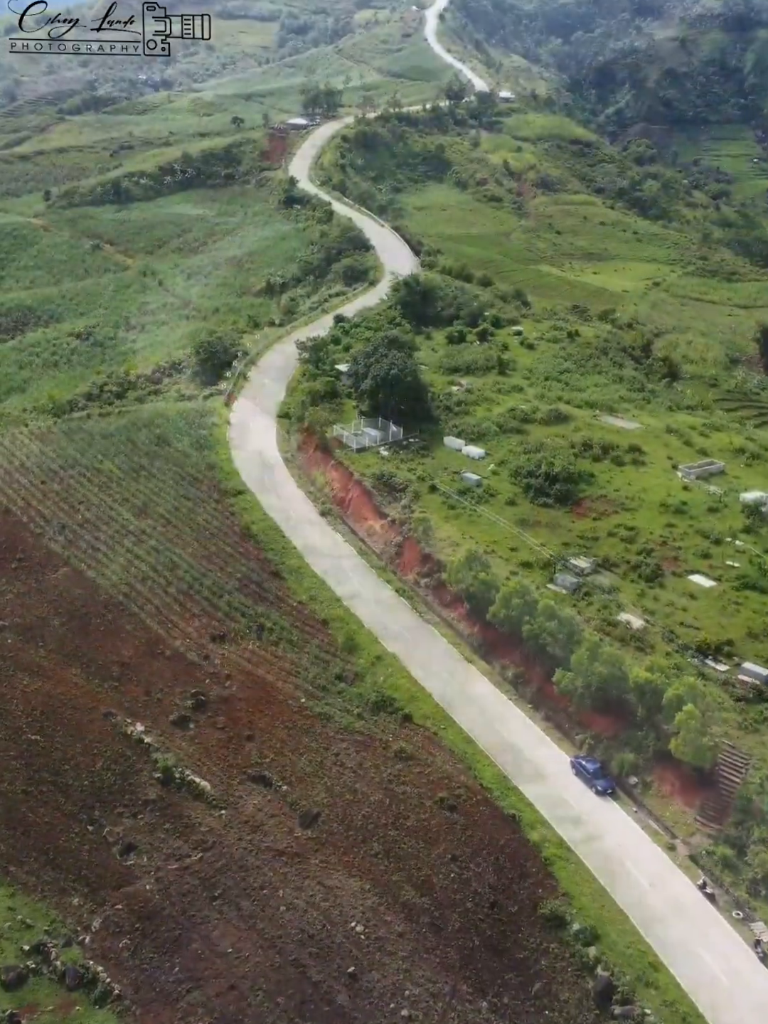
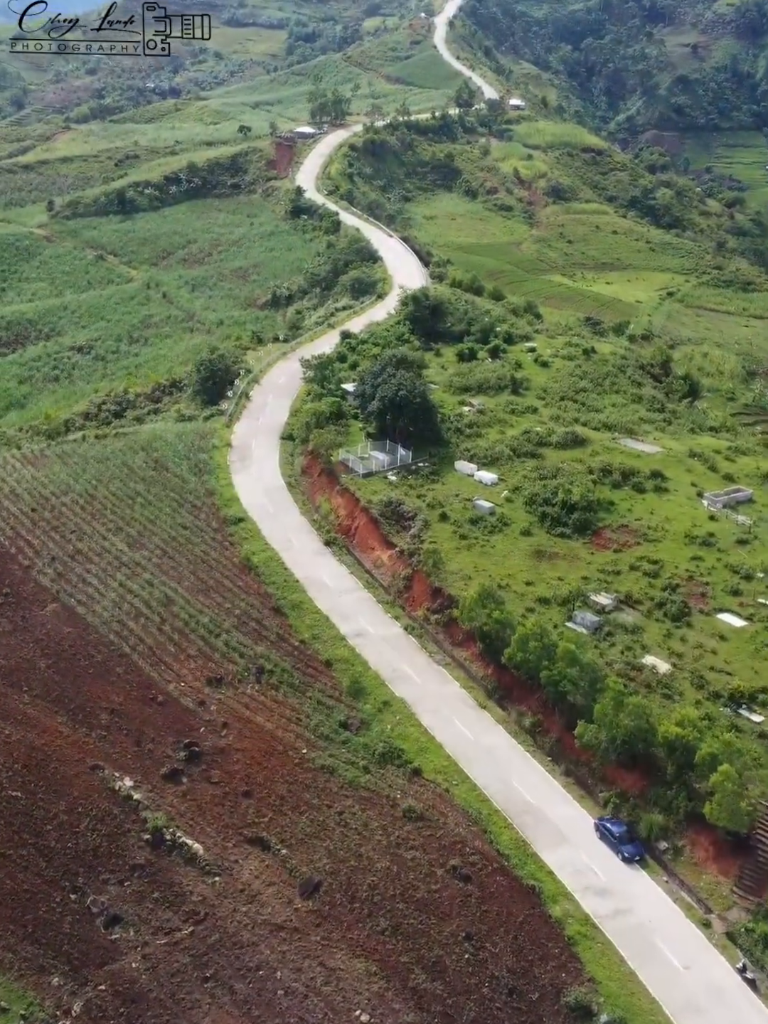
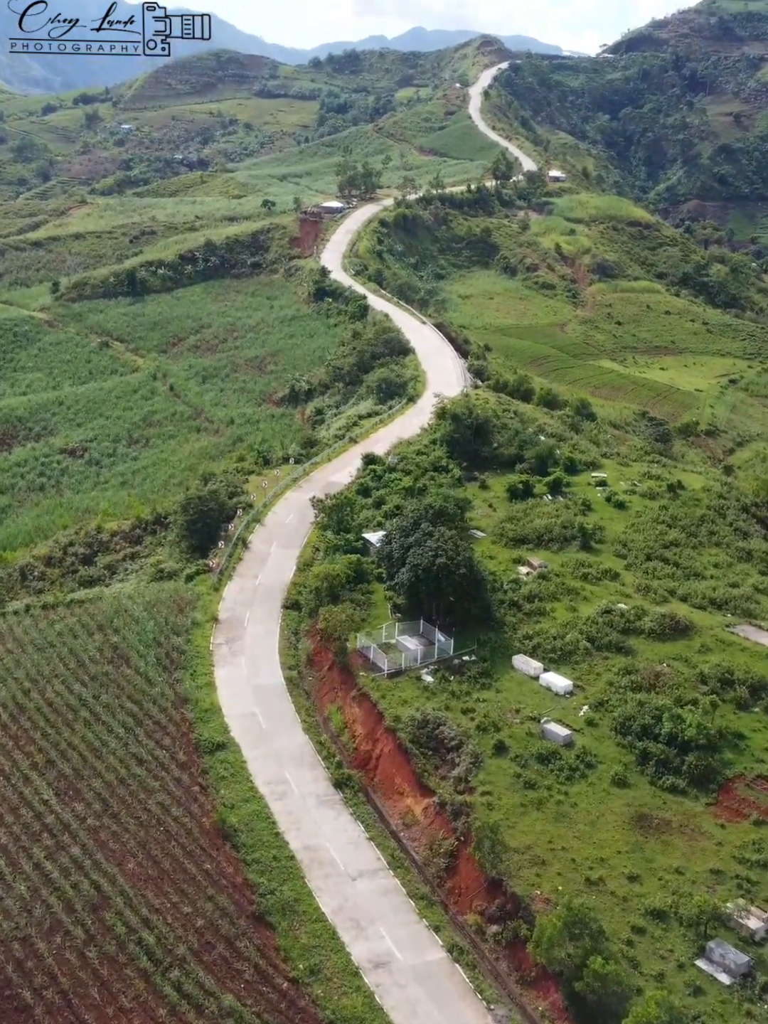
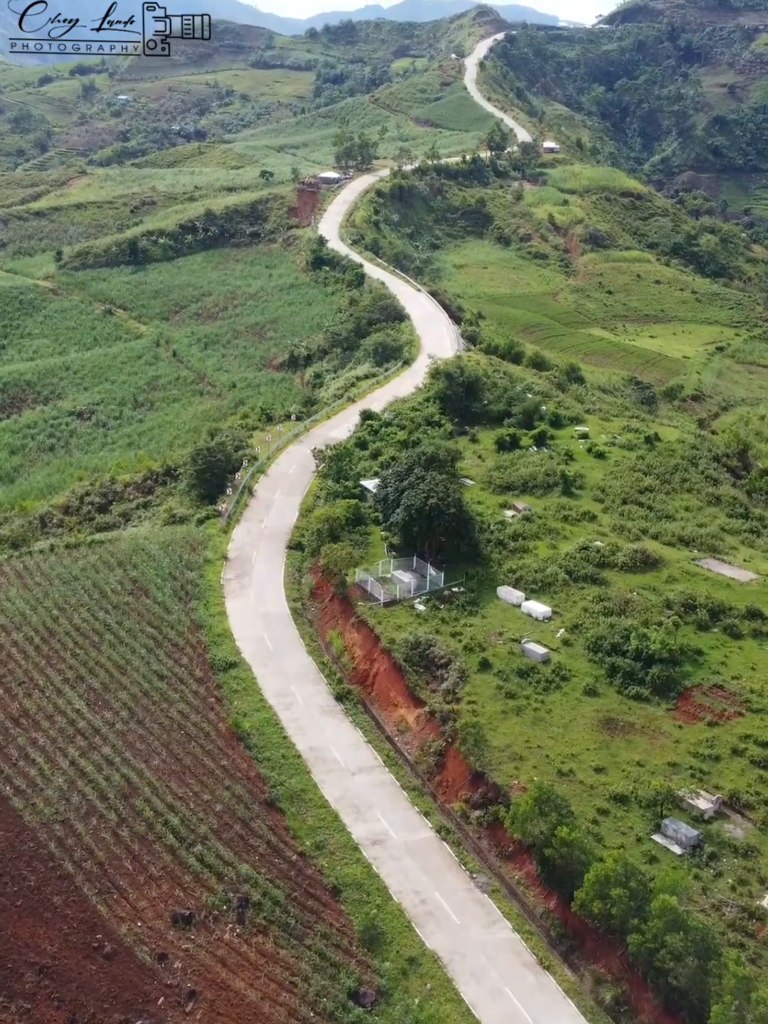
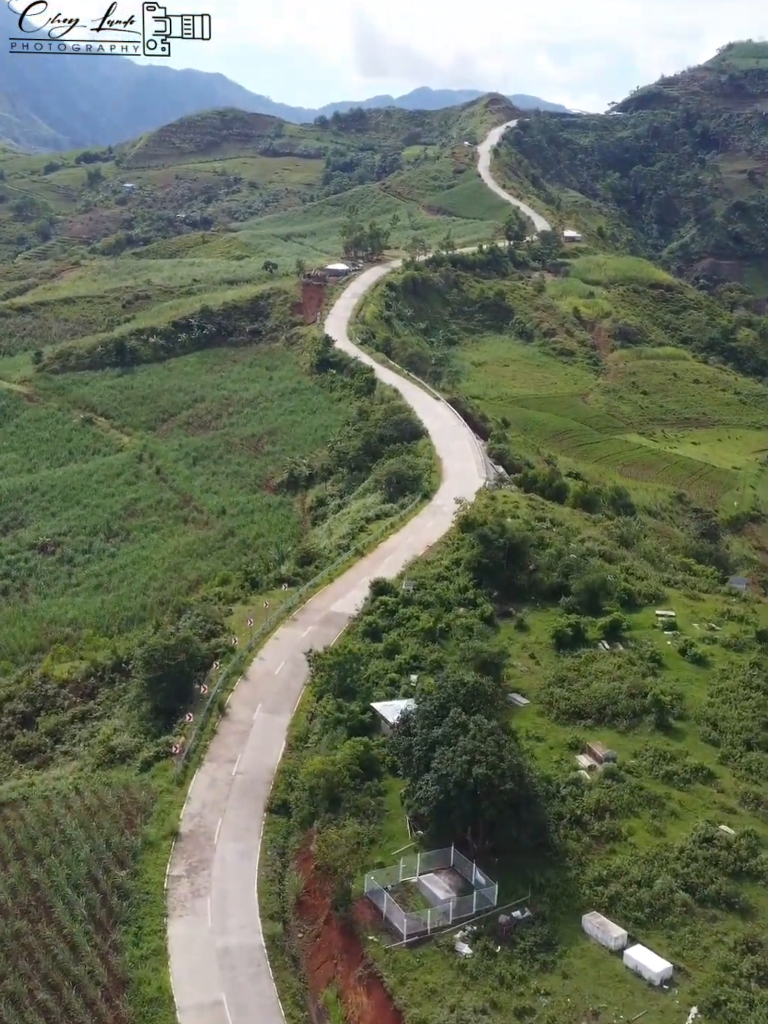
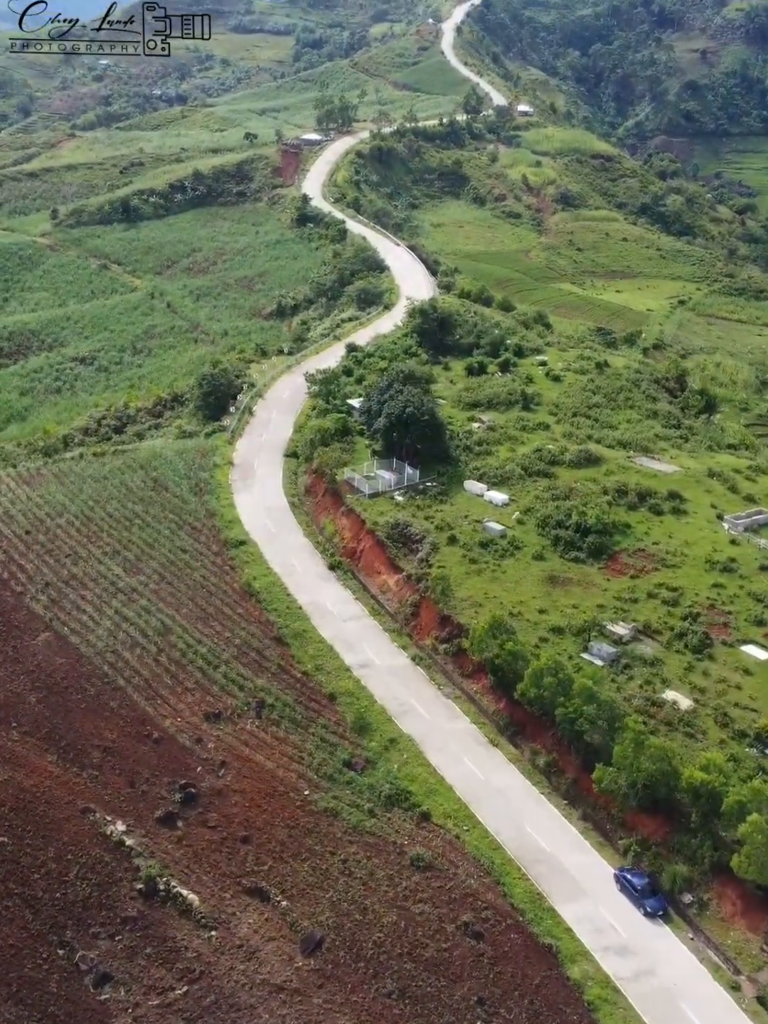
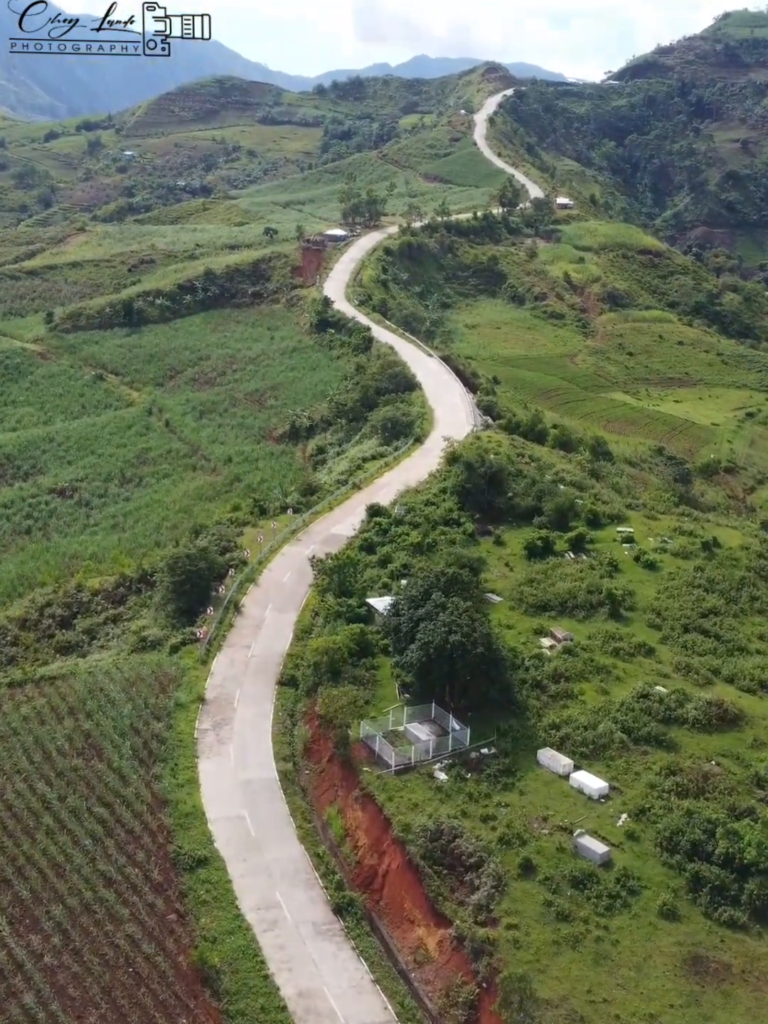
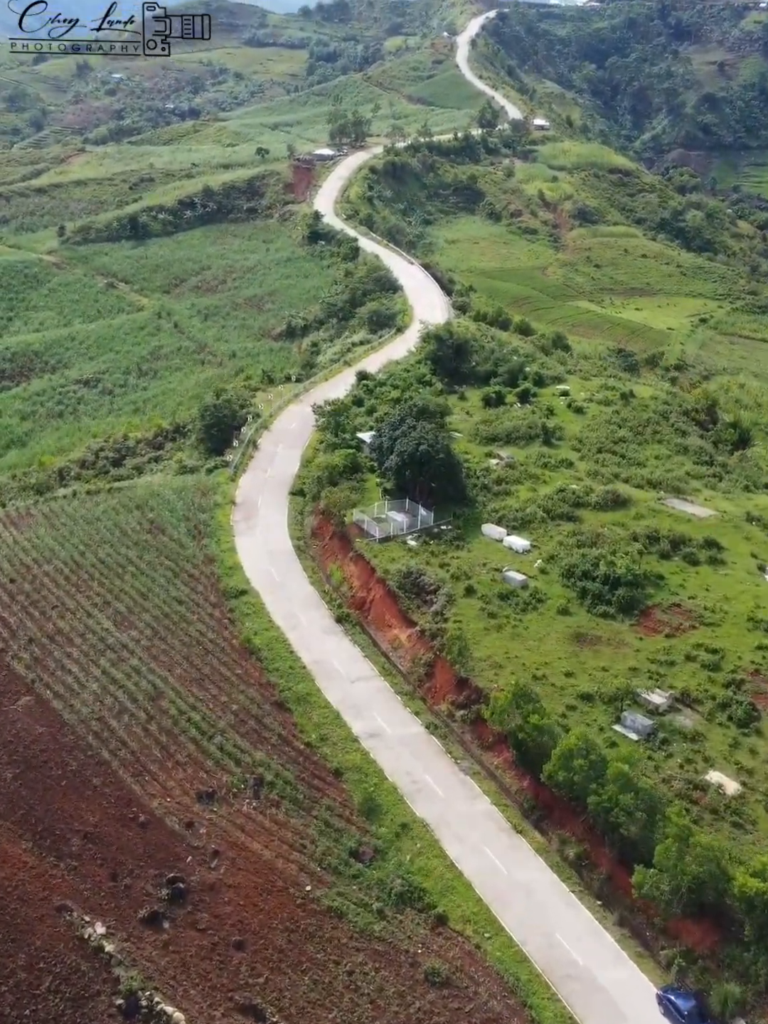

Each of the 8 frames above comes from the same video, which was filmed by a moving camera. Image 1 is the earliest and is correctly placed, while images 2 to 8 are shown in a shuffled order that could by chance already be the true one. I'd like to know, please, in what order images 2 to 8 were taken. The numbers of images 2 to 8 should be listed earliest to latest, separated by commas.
2, 6, 8, 4, 3, 7, 5
